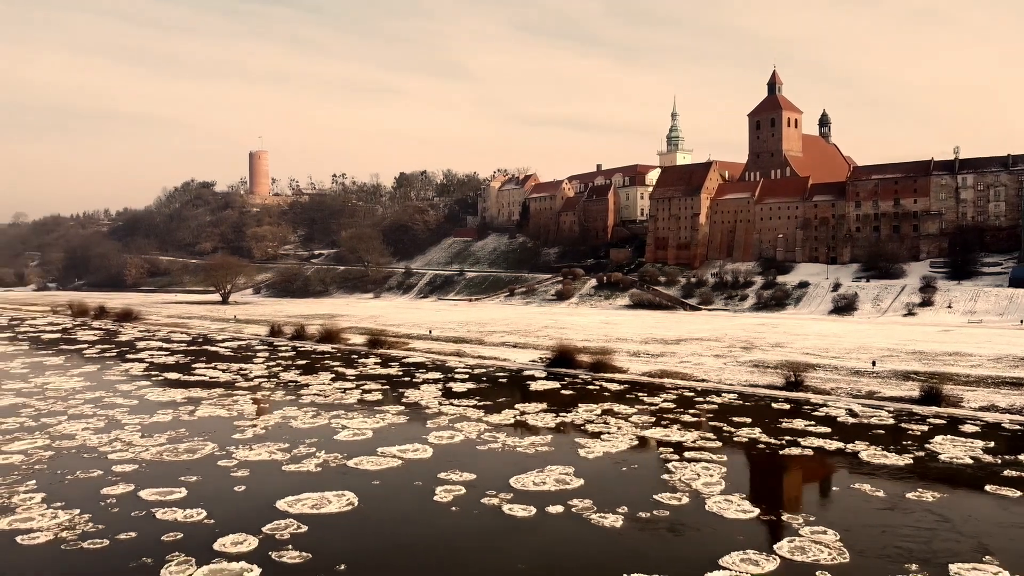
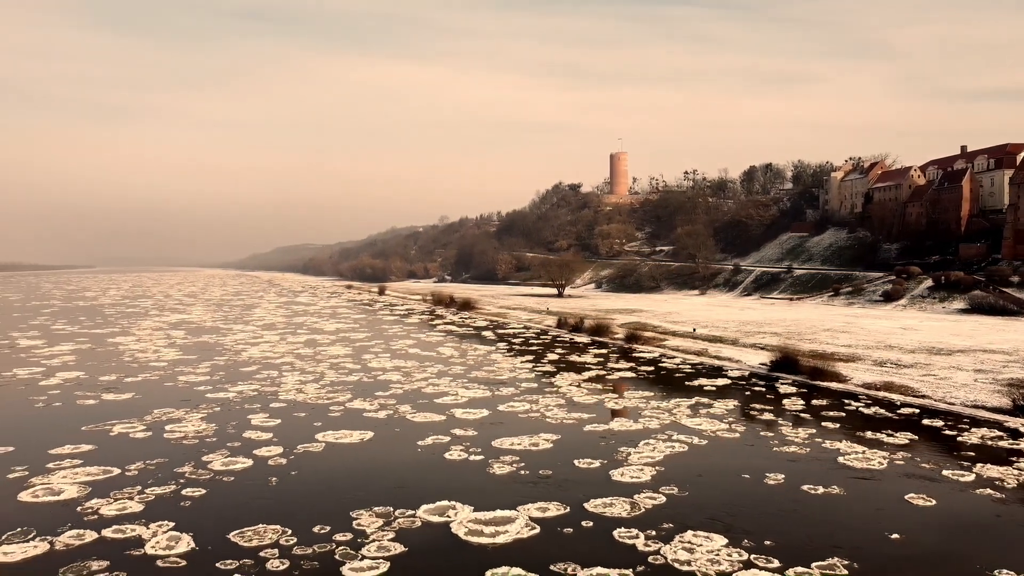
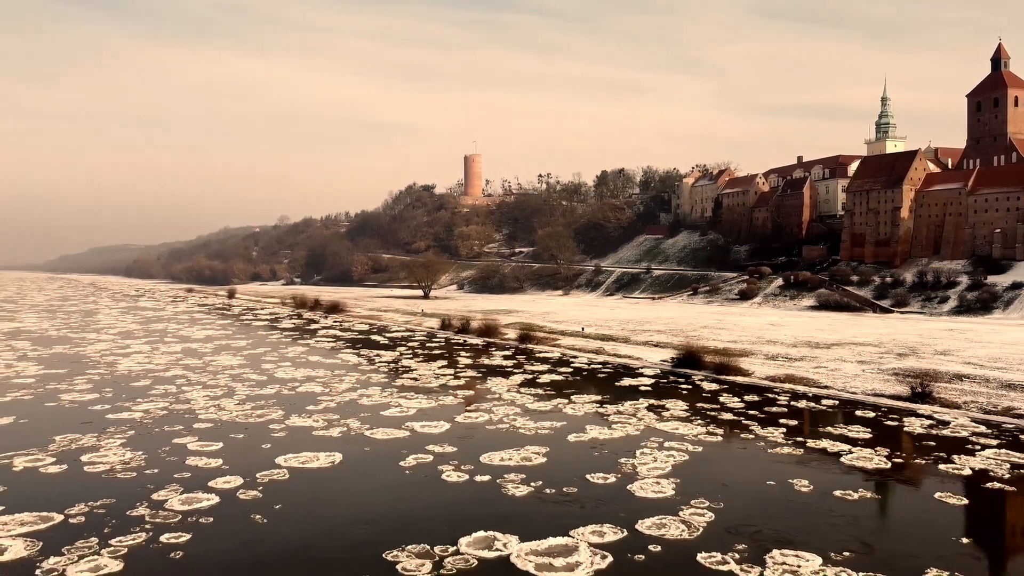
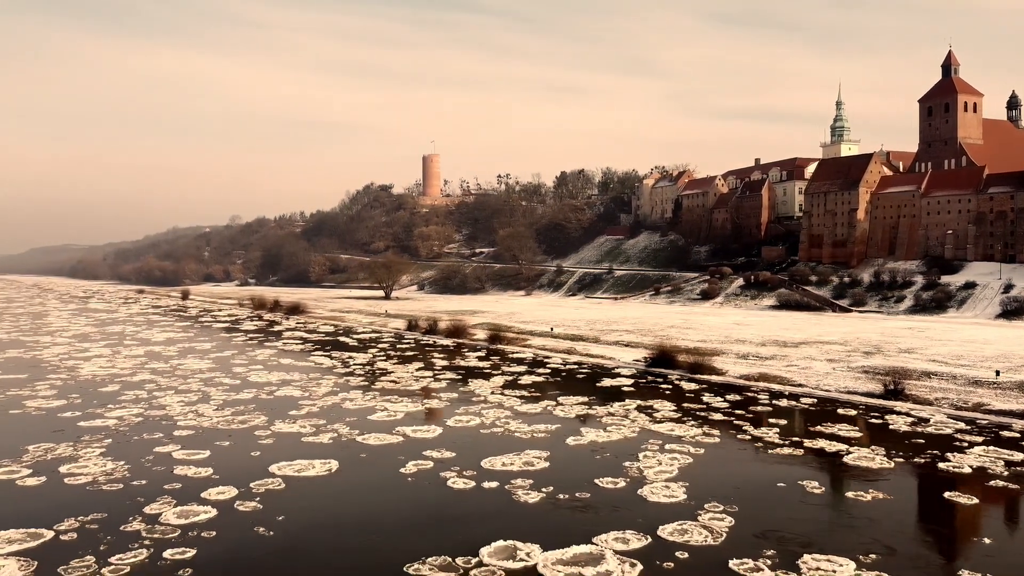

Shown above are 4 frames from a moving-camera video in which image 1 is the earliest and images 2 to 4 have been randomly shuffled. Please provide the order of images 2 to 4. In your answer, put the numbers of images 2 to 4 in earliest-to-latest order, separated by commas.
4, 3, 2
